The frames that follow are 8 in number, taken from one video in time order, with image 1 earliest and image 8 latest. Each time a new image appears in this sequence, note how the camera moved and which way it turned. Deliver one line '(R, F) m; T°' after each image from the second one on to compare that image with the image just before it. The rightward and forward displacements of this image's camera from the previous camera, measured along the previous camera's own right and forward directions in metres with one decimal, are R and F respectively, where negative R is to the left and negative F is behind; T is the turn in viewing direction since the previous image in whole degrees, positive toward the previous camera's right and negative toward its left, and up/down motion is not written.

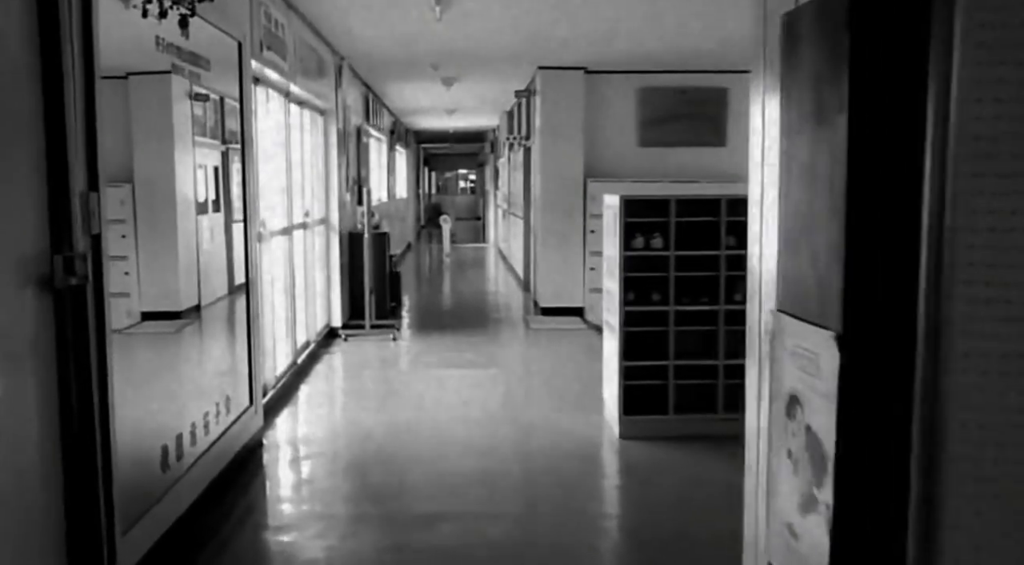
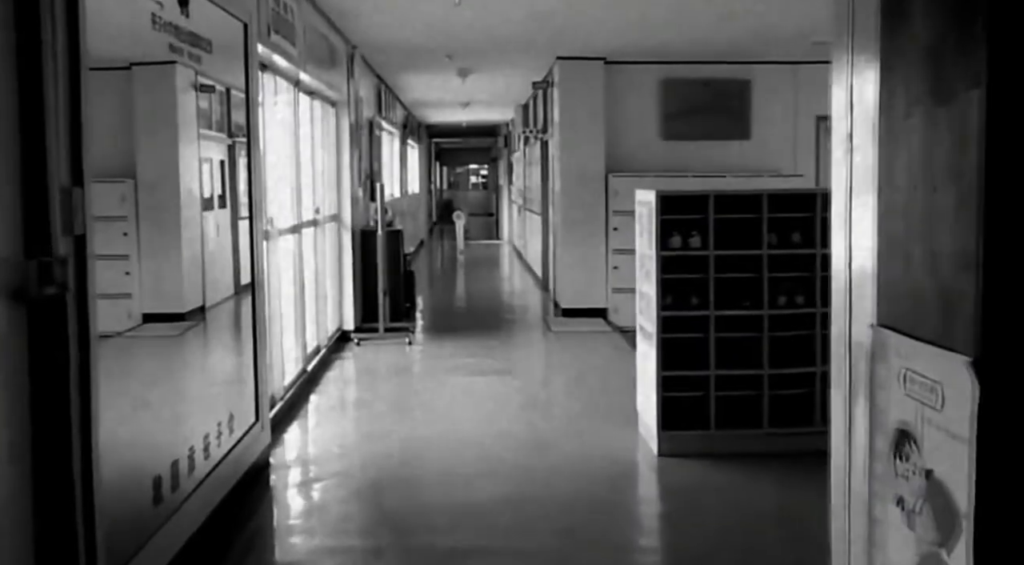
(-0.1, +0.4) m; -1°
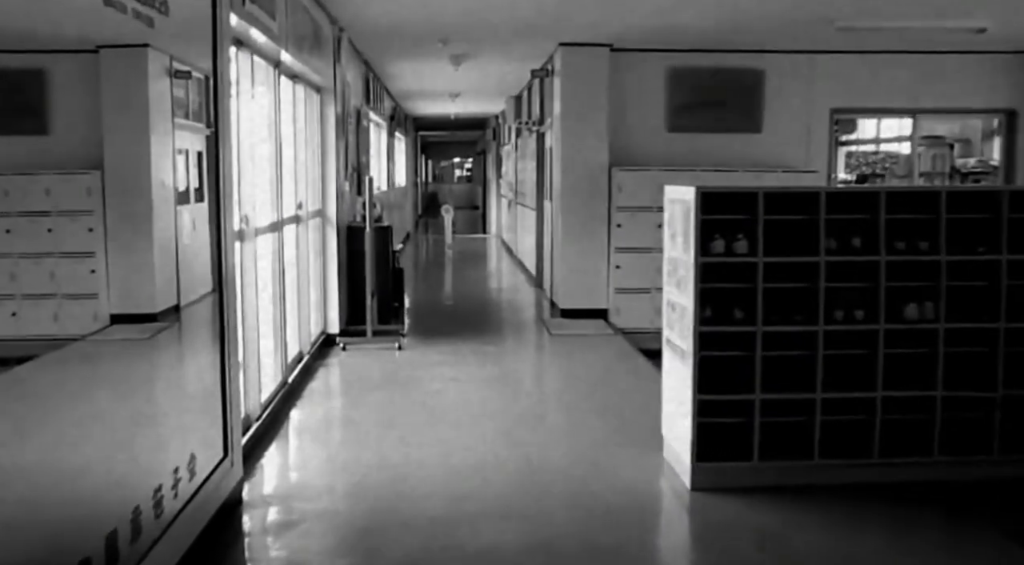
(-0.1, +0.6) m; +1°
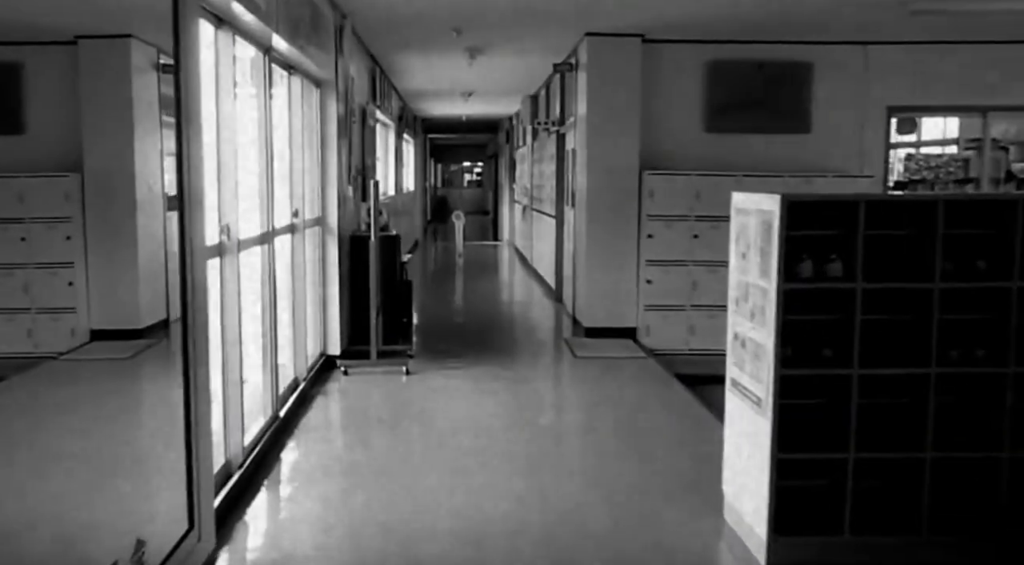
(-0.1, +0.8) m; -1°
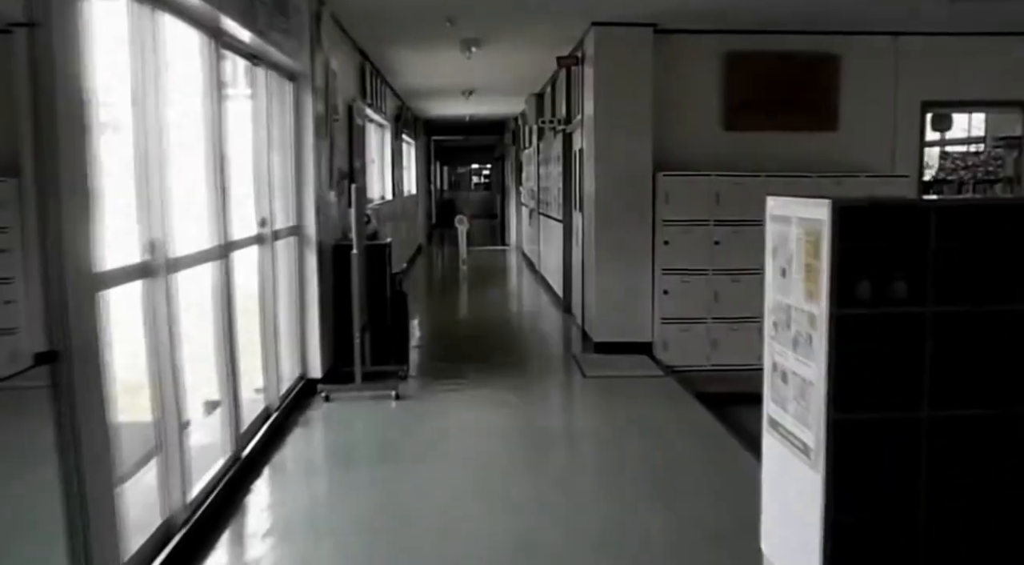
(+0.1, +0.7) m; -1°
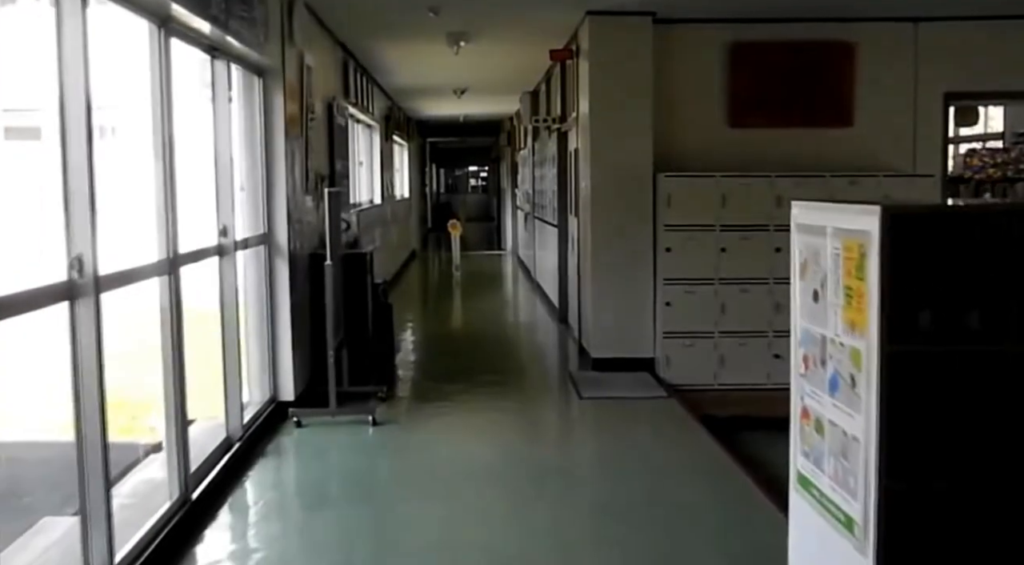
(+0.1, +0.5) m; 0°
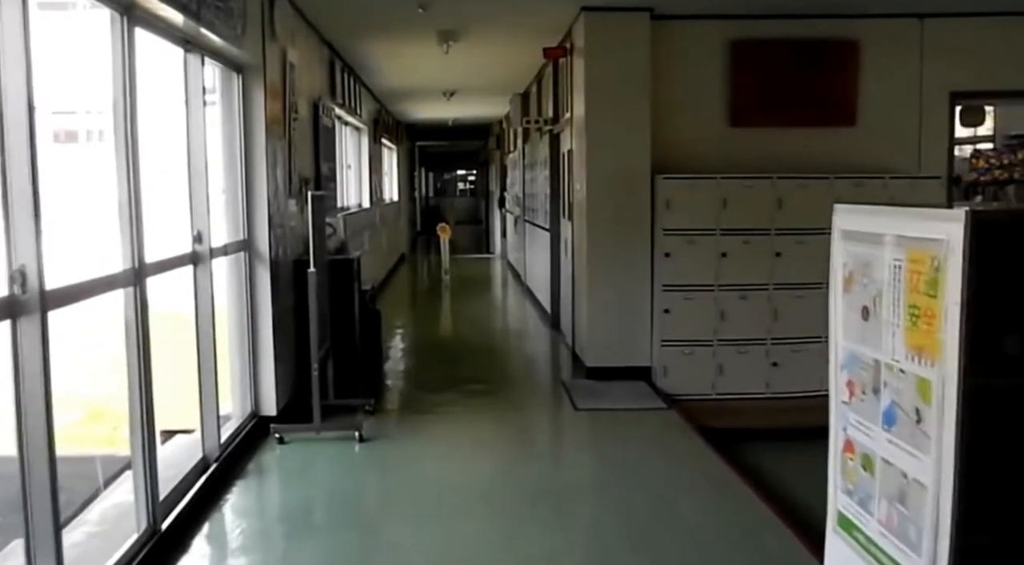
(0.0, +0.3) m; +1°
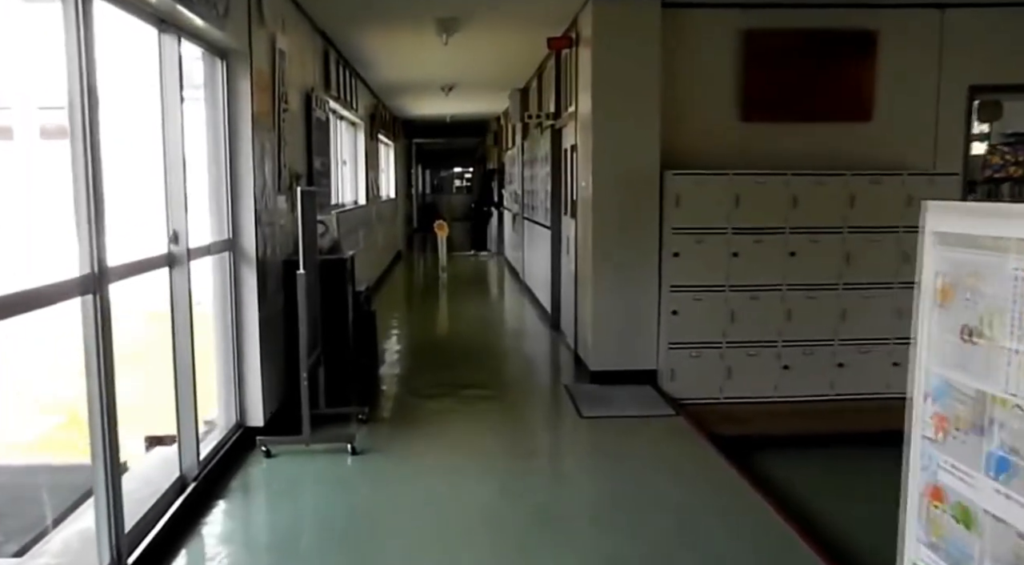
(0.0, +0.3) m; 0°
